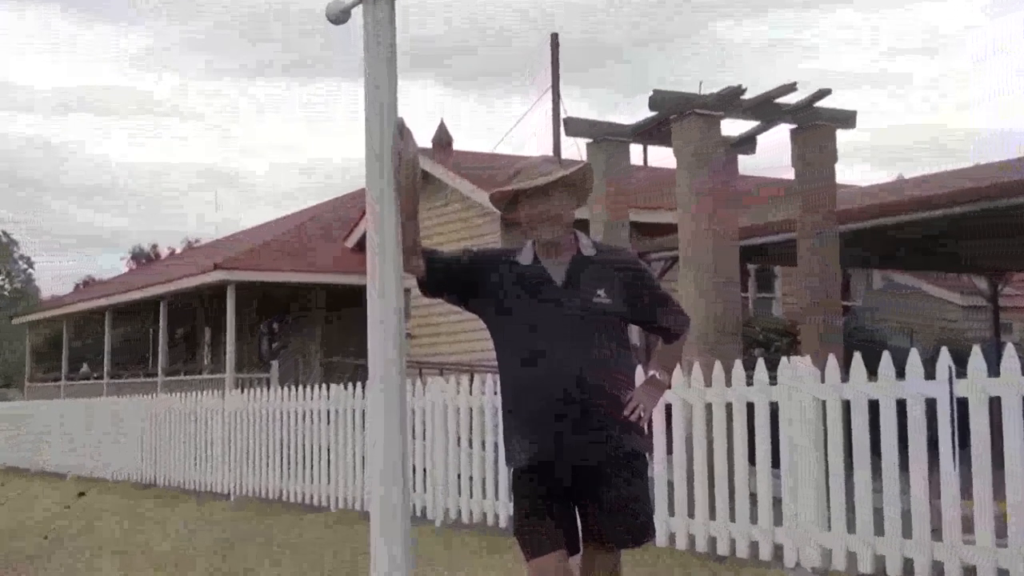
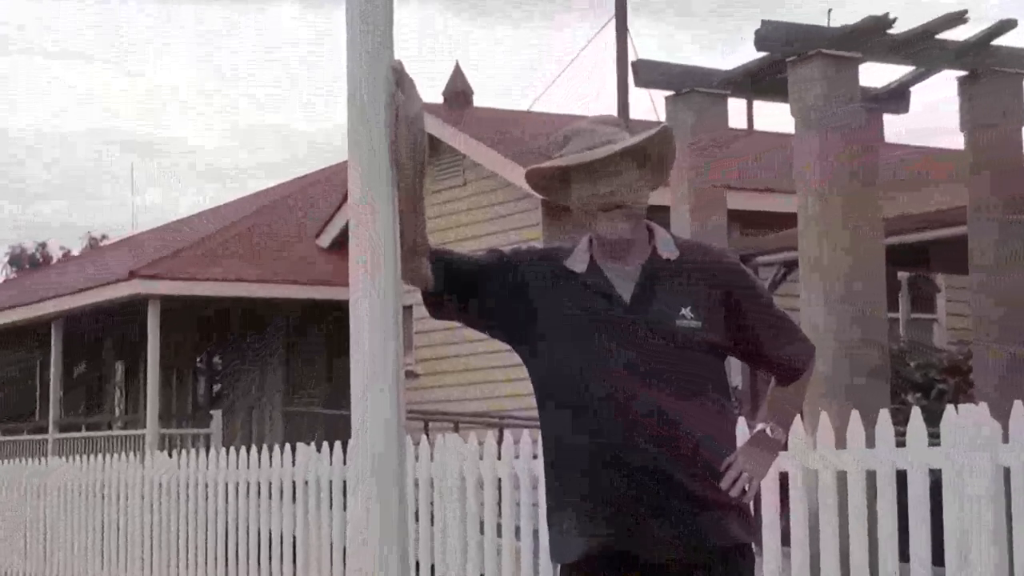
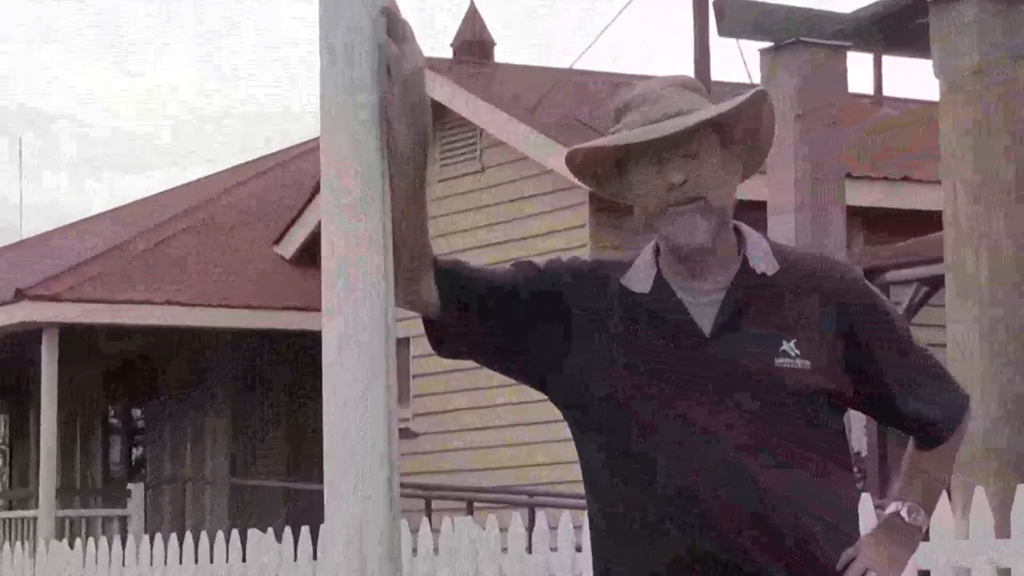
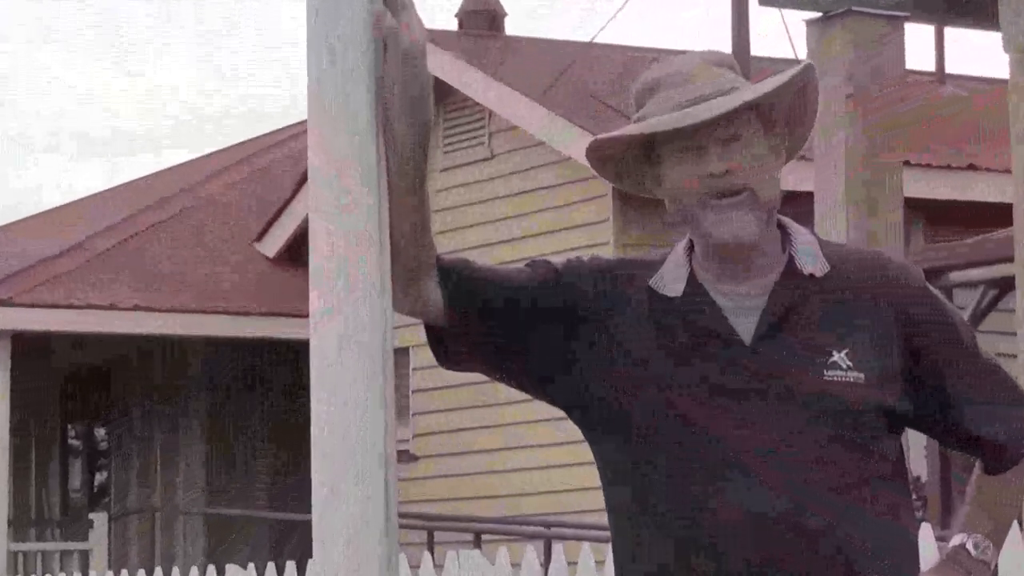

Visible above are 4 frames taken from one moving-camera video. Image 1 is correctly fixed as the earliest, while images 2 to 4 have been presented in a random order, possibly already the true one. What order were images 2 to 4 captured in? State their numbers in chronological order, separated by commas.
2, 3, 4
